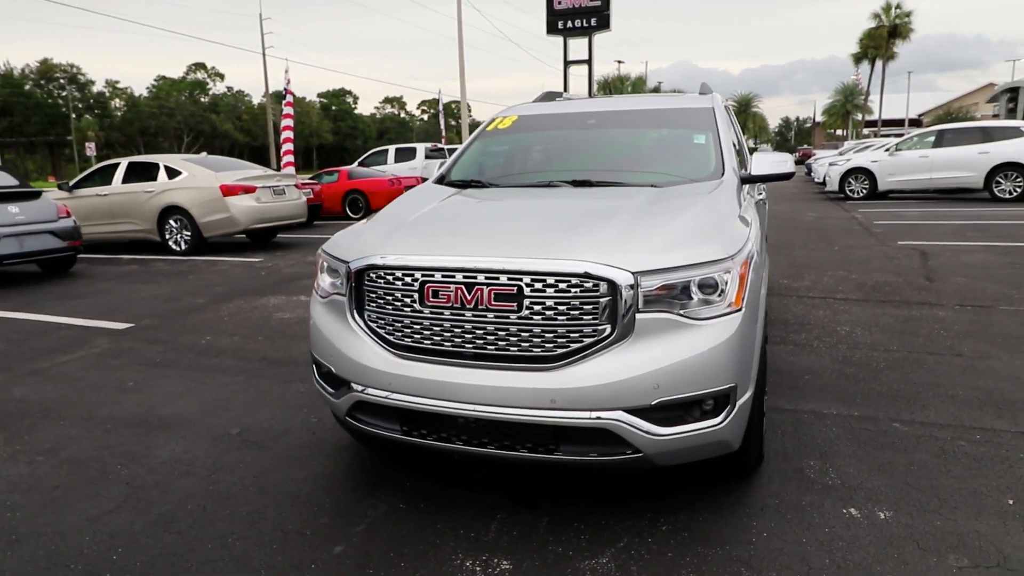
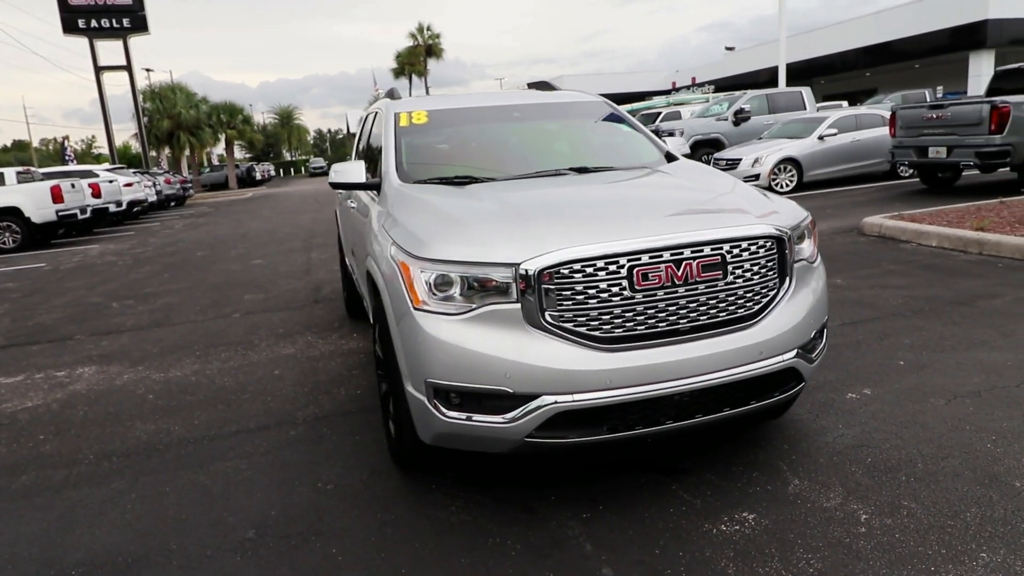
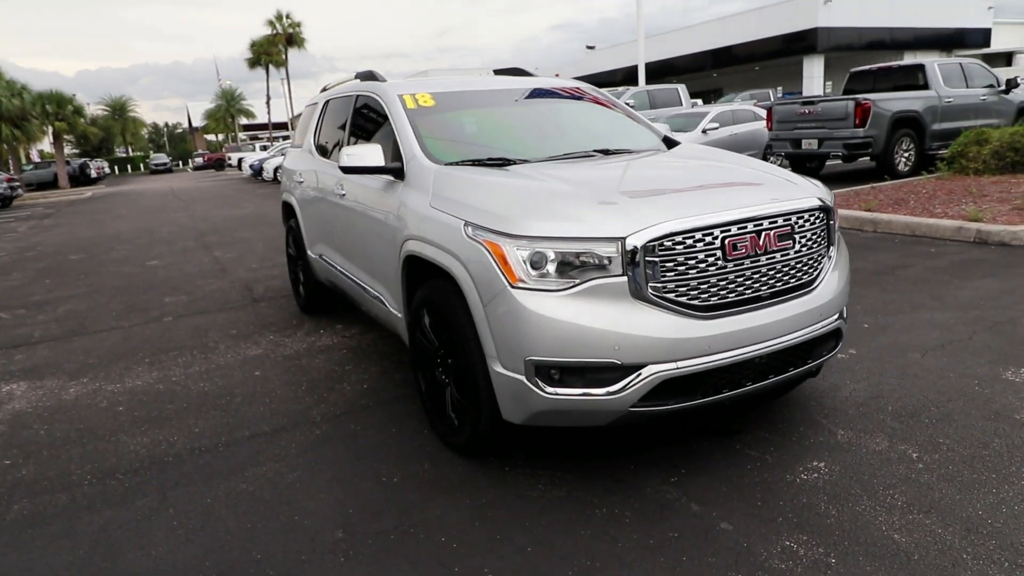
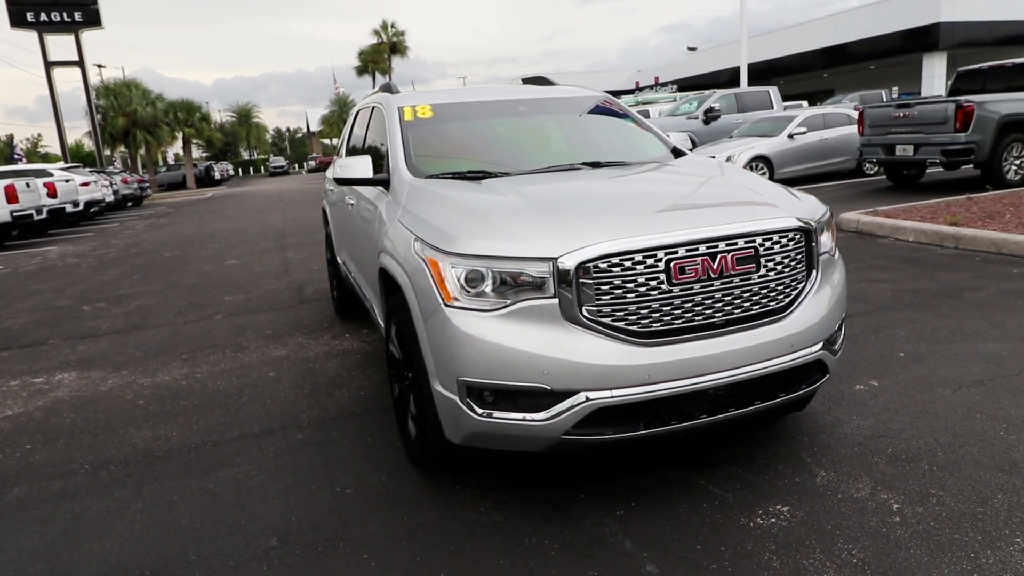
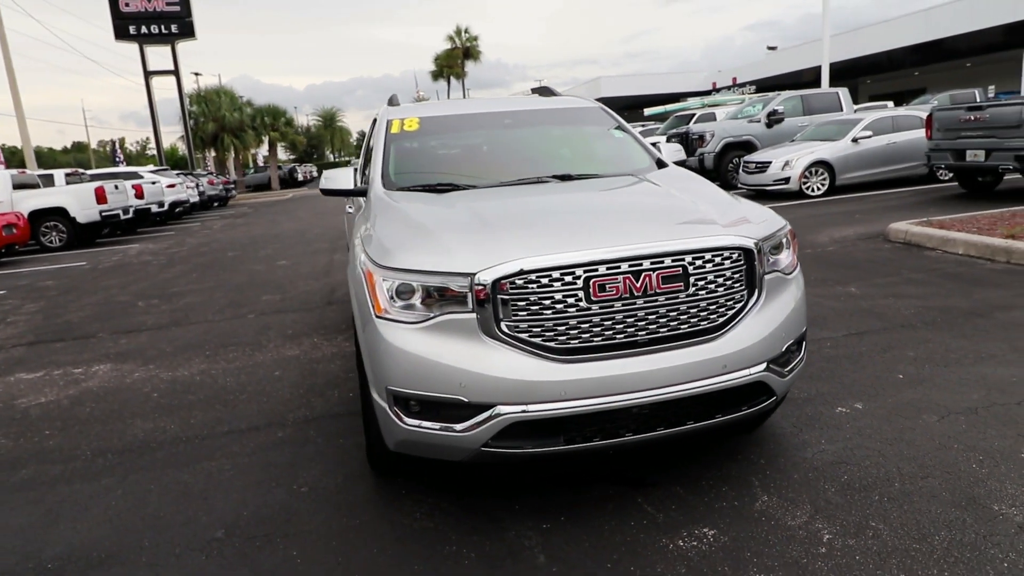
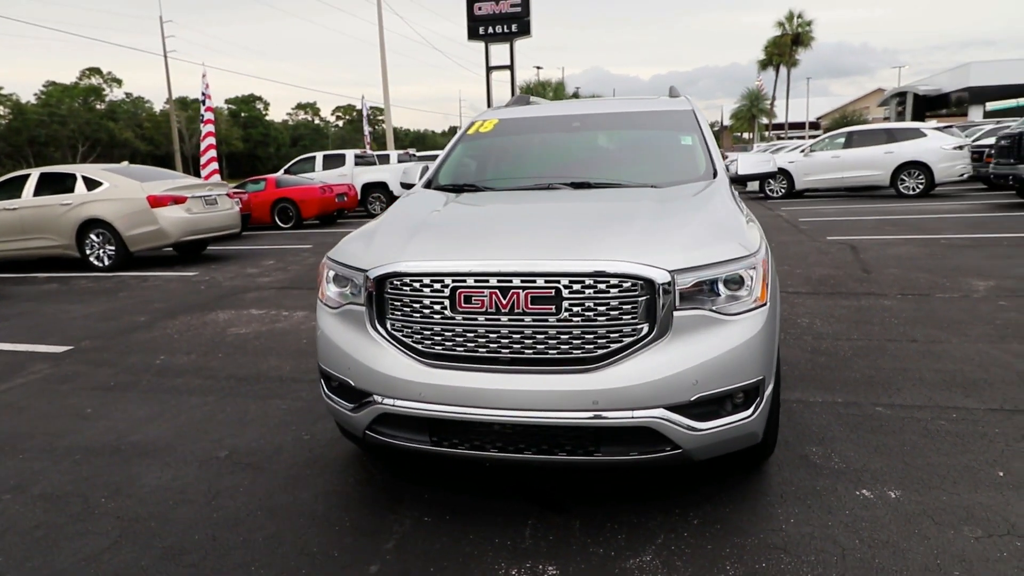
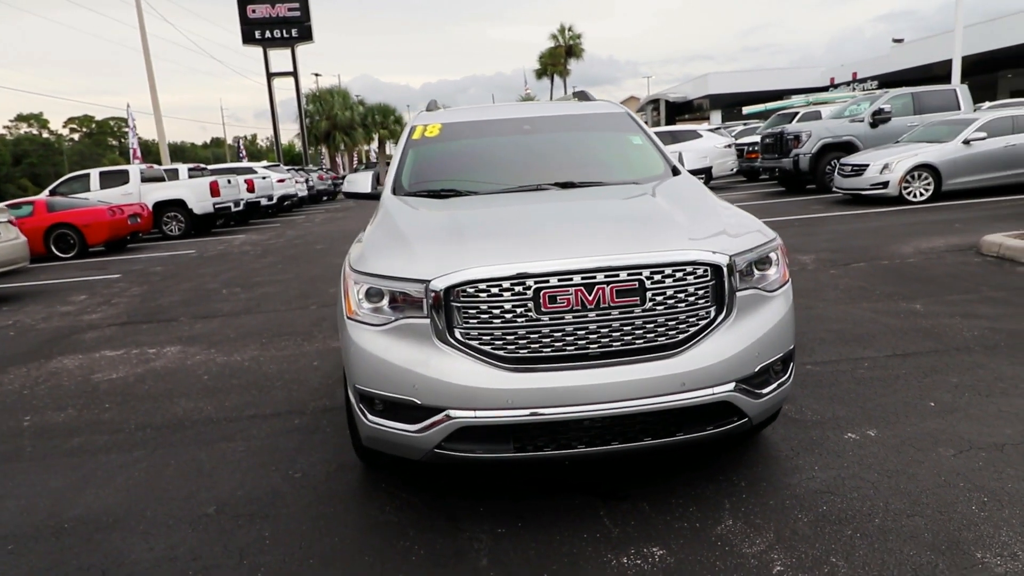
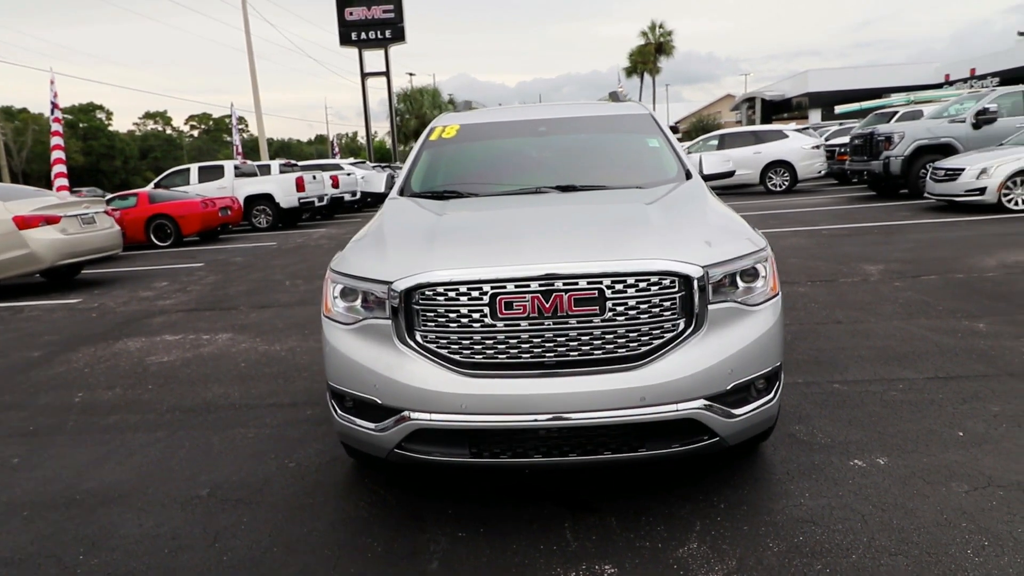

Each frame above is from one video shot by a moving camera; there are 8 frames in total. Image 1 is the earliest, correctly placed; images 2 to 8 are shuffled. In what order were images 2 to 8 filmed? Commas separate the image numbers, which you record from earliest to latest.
6, 8, 7, 5, 2, 4, 3
